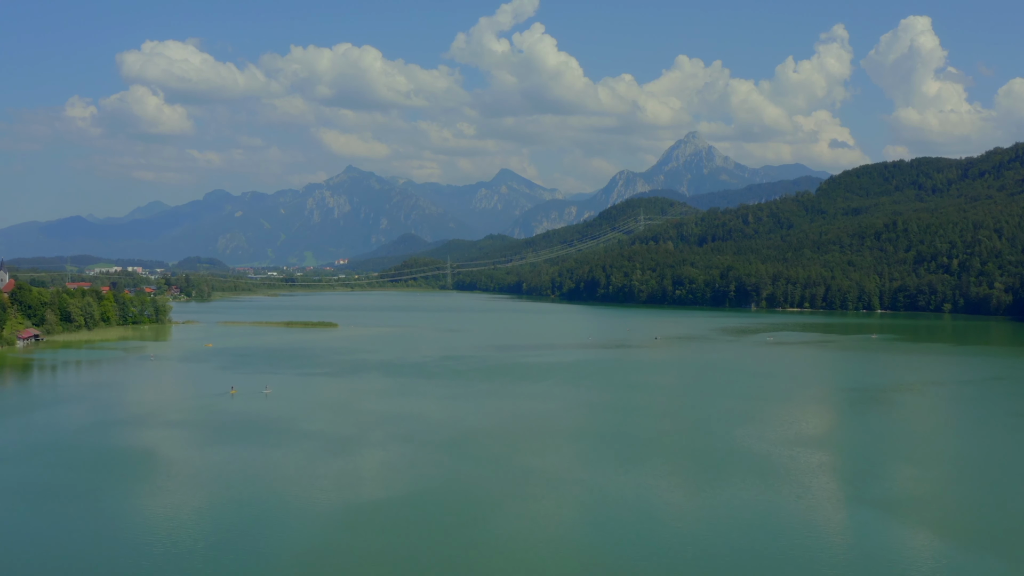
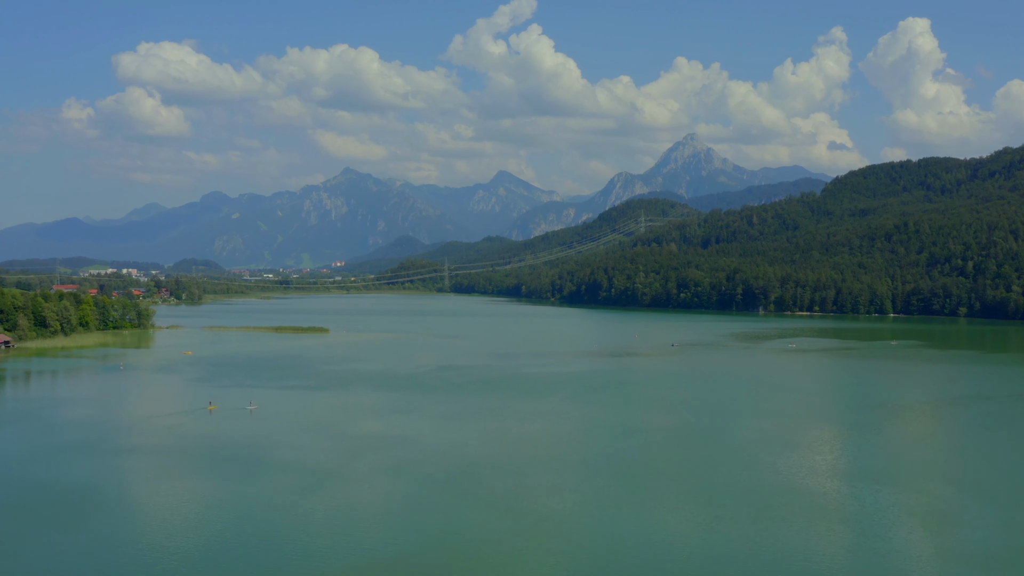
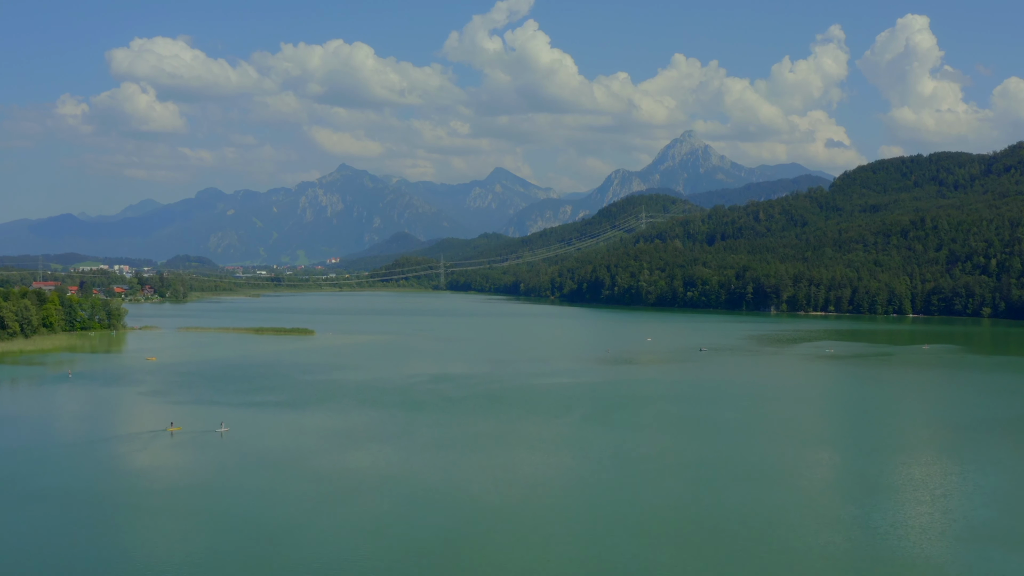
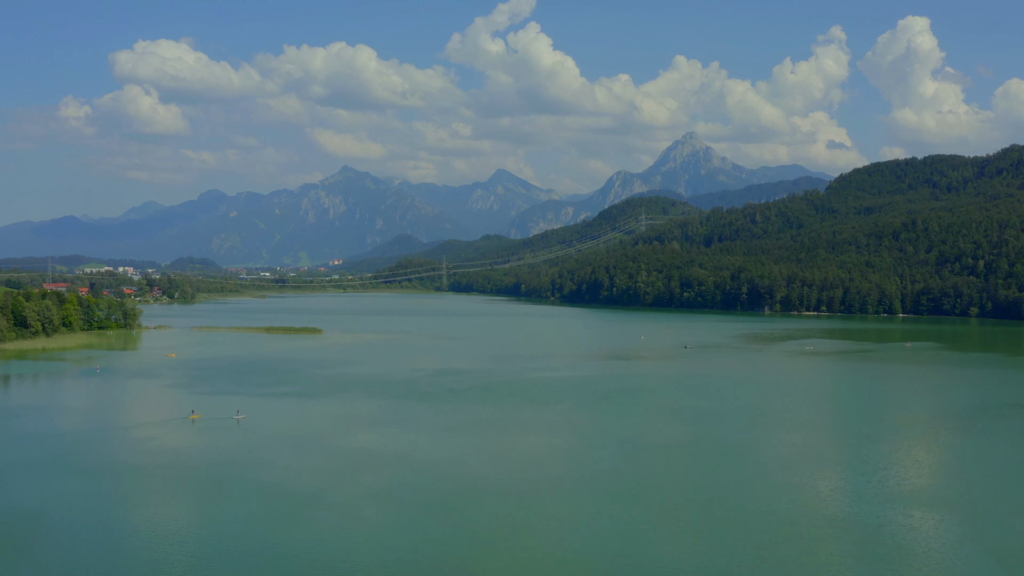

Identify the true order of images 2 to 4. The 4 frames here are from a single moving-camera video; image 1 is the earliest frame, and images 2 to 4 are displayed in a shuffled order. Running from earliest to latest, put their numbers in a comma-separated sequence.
2, 4, 3
